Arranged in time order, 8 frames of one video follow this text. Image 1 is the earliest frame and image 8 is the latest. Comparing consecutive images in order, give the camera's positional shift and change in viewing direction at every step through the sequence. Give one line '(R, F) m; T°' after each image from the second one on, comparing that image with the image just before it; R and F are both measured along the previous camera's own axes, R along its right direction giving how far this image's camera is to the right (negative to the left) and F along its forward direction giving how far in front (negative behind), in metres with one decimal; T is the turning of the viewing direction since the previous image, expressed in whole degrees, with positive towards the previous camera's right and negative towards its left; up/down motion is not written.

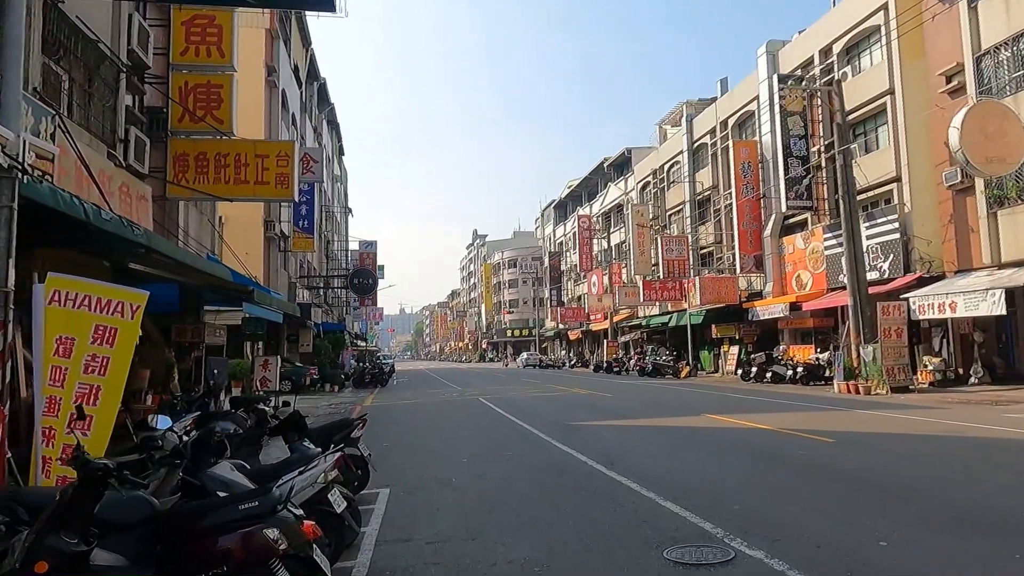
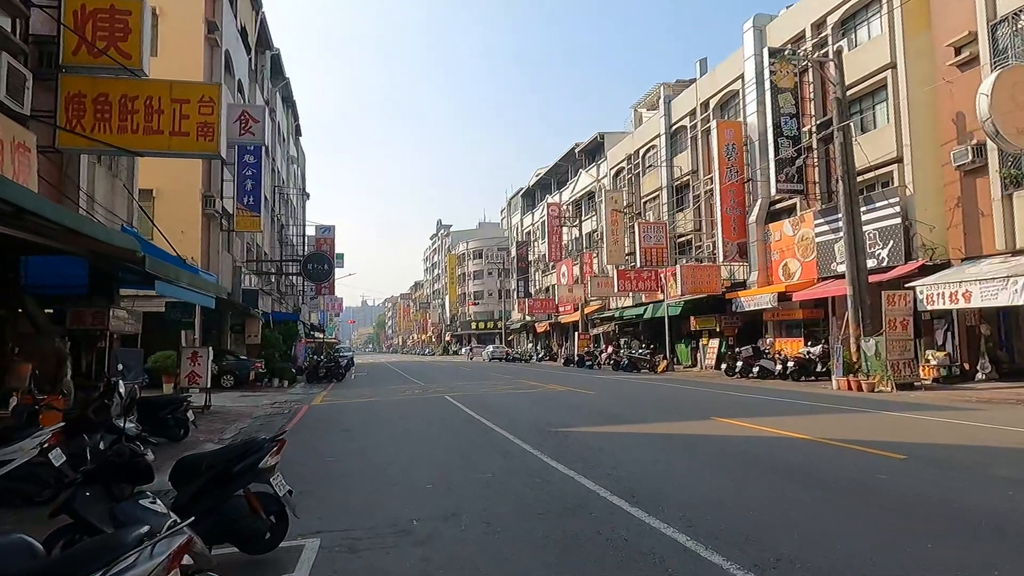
(-0.2, +2.3) m; +3°
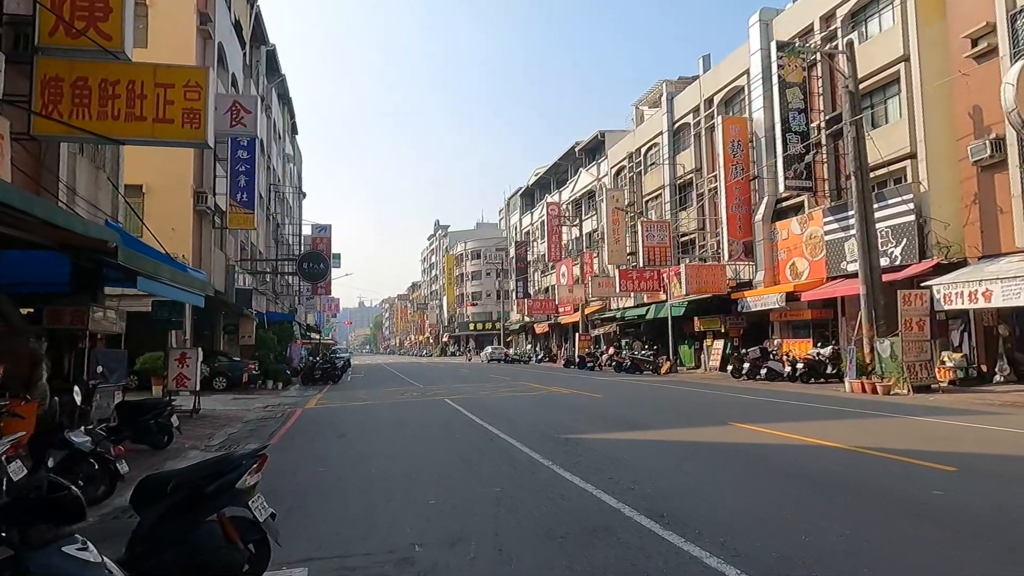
(-0.1, +0.7) m; 0°
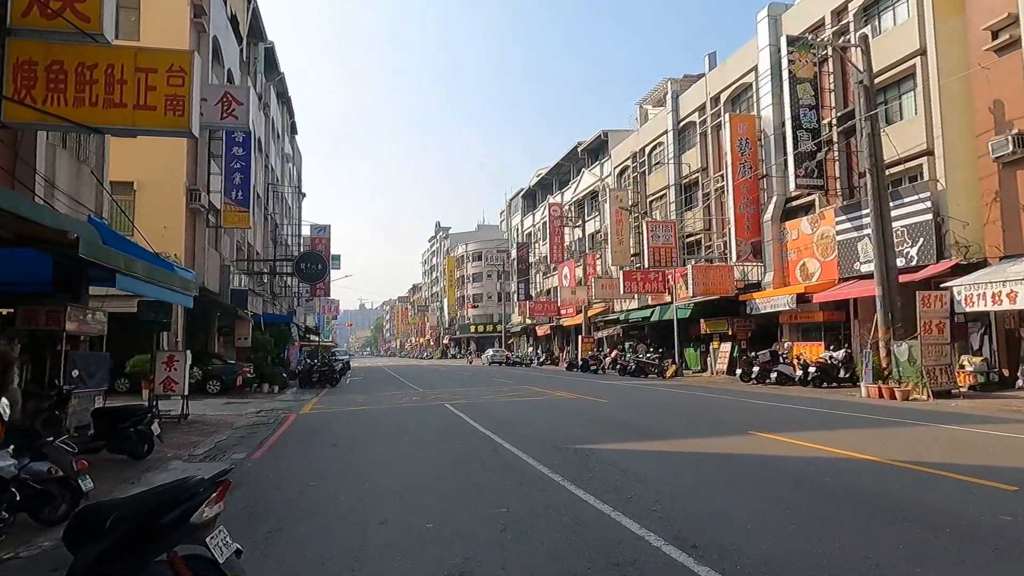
(-0.1, +0.7) m; 0°
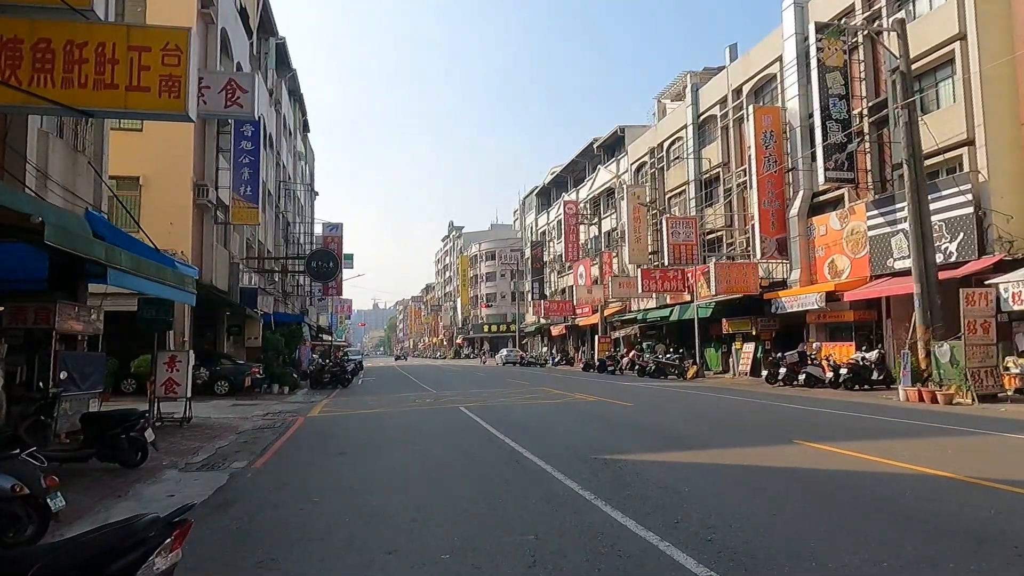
(-0.1, +0.8) m; -1°
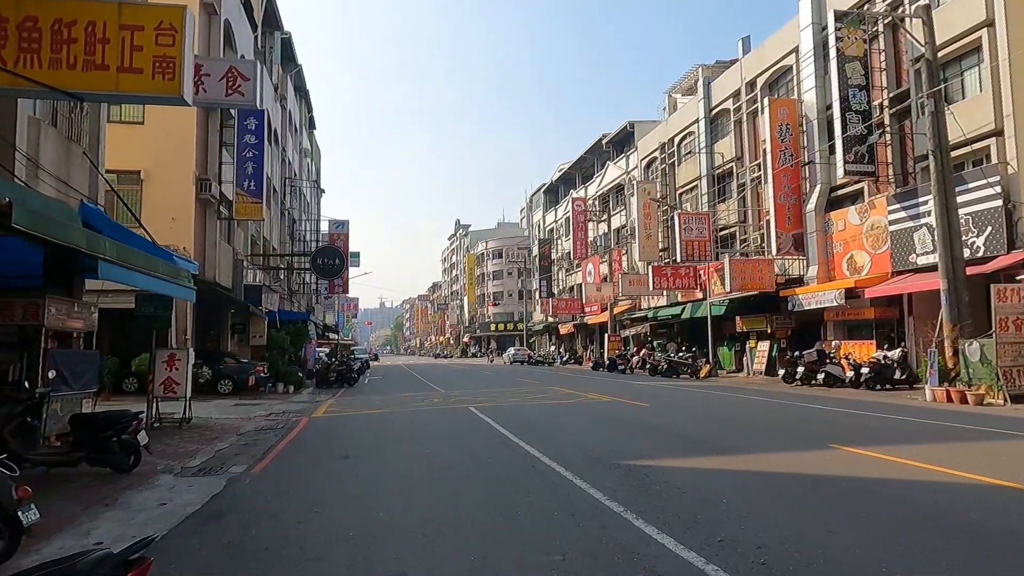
(-0.1, +0.6) m; -1°
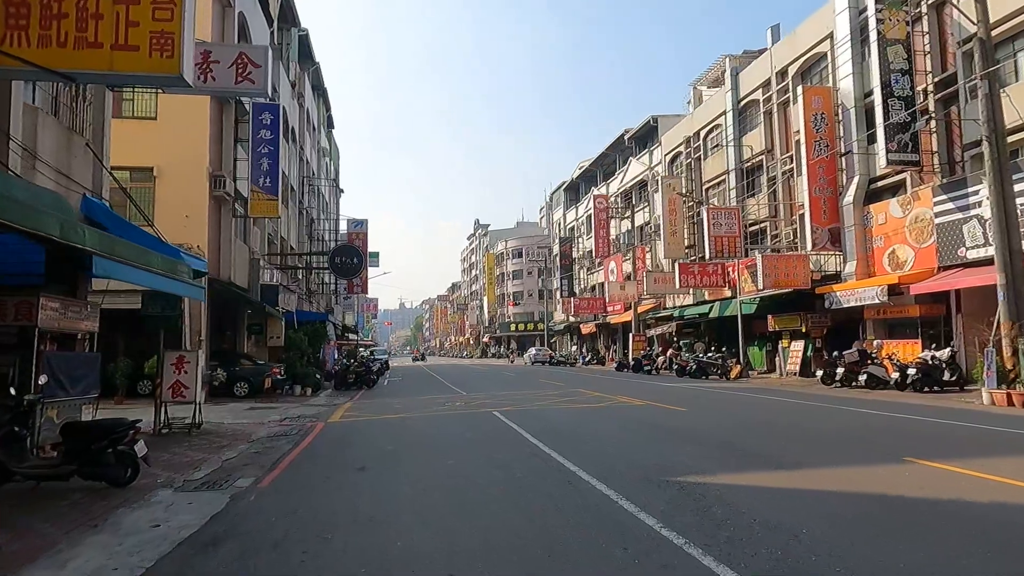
(-0.1, +0.9) m; -2°
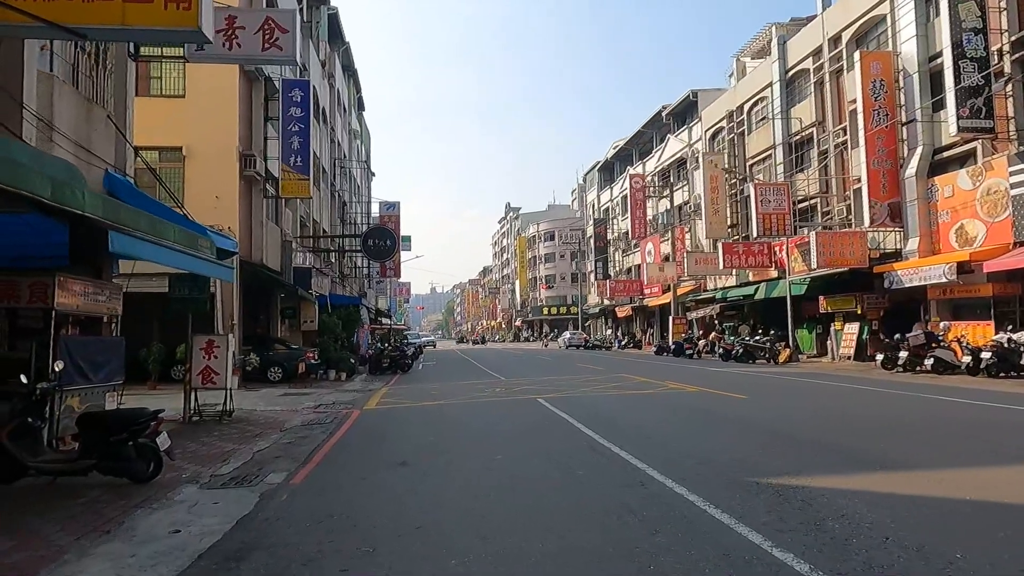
(-0.3, +0.9) m; -3°
